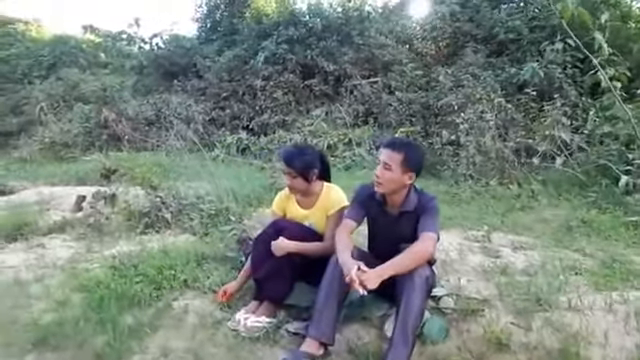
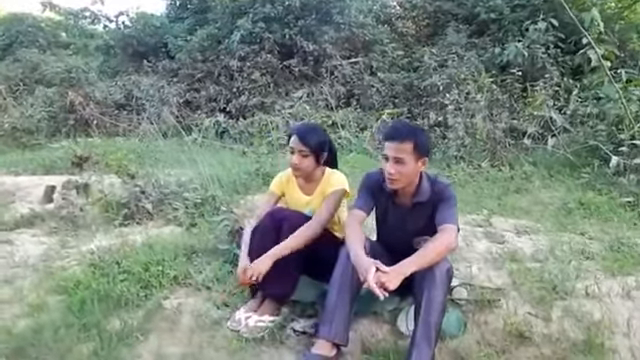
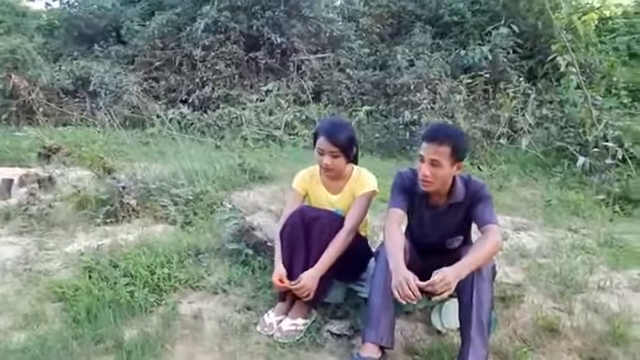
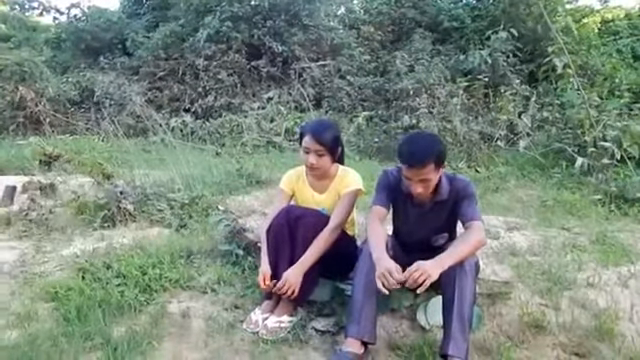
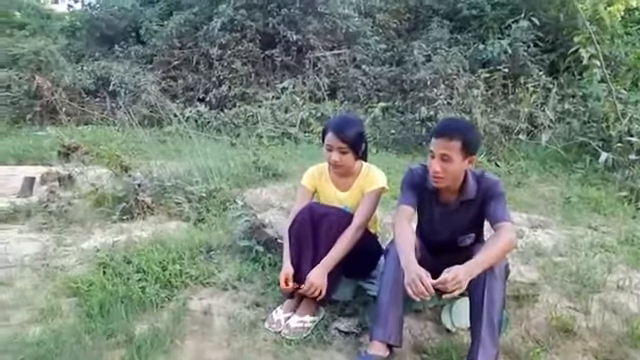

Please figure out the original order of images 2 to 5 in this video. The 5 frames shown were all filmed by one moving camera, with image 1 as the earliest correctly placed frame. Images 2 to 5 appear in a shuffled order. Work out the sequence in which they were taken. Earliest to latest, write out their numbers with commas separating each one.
2, 4, 5, 3
